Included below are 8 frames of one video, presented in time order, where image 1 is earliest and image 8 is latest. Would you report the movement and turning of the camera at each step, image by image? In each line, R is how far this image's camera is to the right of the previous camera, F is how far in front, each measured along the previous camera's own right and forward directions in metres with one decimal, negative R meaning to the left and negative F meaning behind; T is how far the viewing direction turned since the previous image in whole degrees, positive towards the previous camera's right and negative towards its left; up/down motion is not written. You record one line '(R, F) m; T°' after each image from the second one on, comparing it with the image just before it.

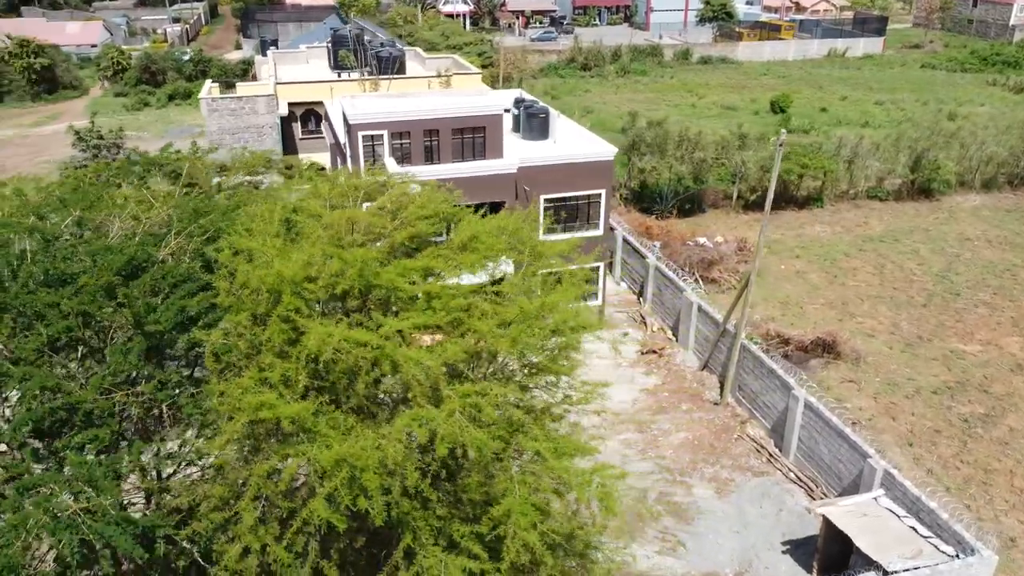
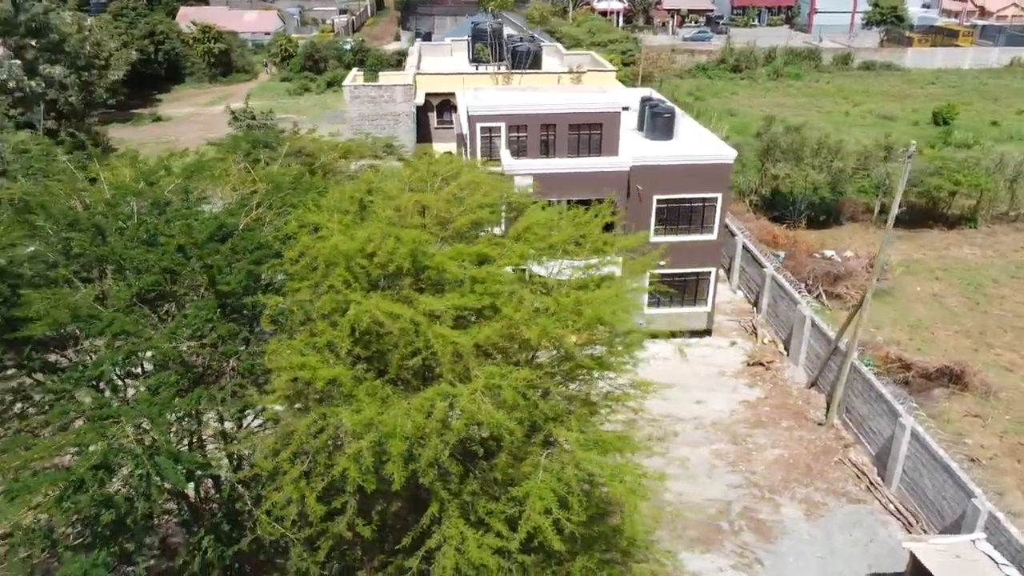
(+1.0, -0.1) m; -10°
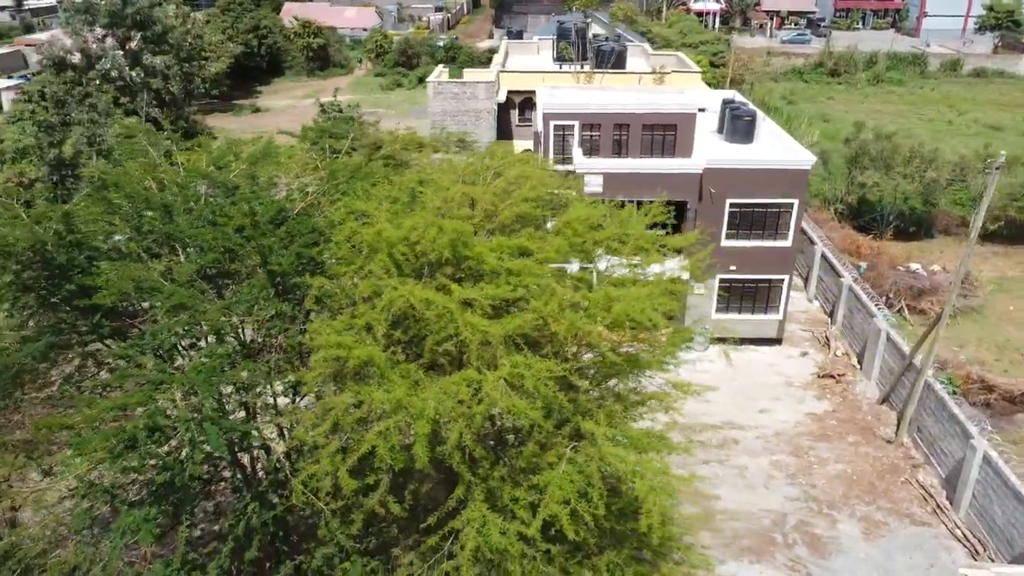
(+0.5, -0.2) m; -6°
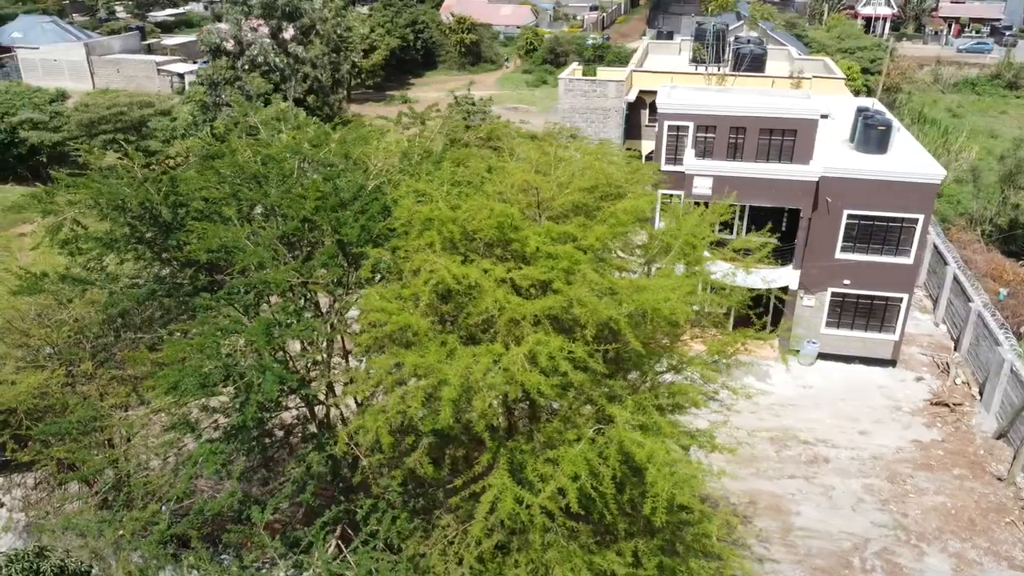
(+1.2, -0.4) m; -10°
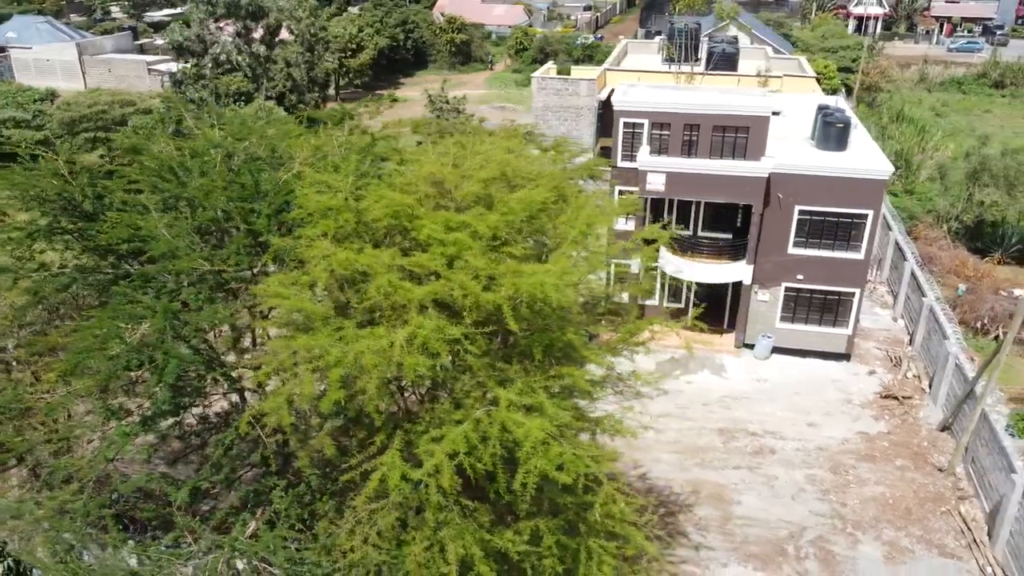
(+1.3, -0.4) m; 0°
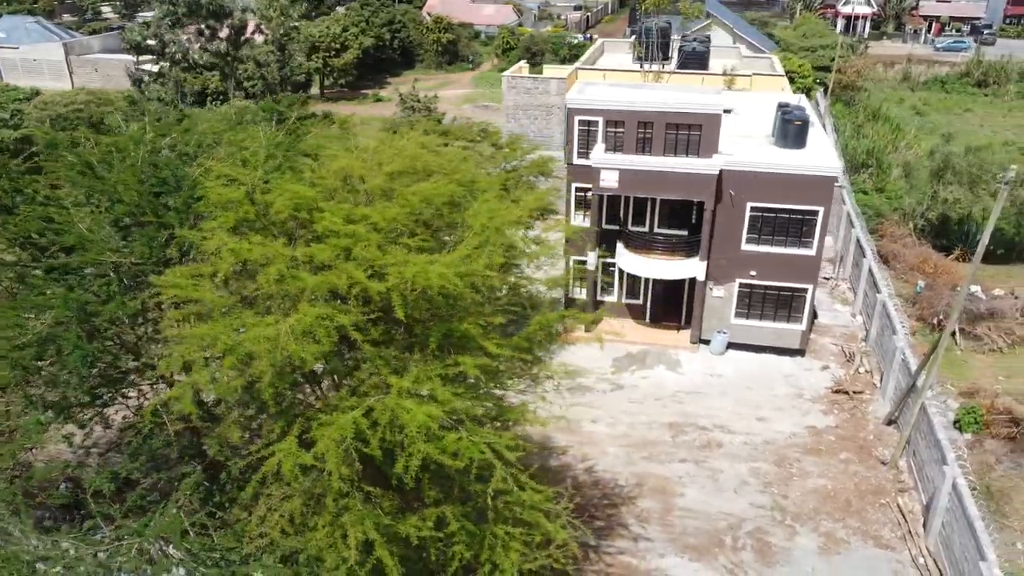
(+1.3, -0.2) m; 0°
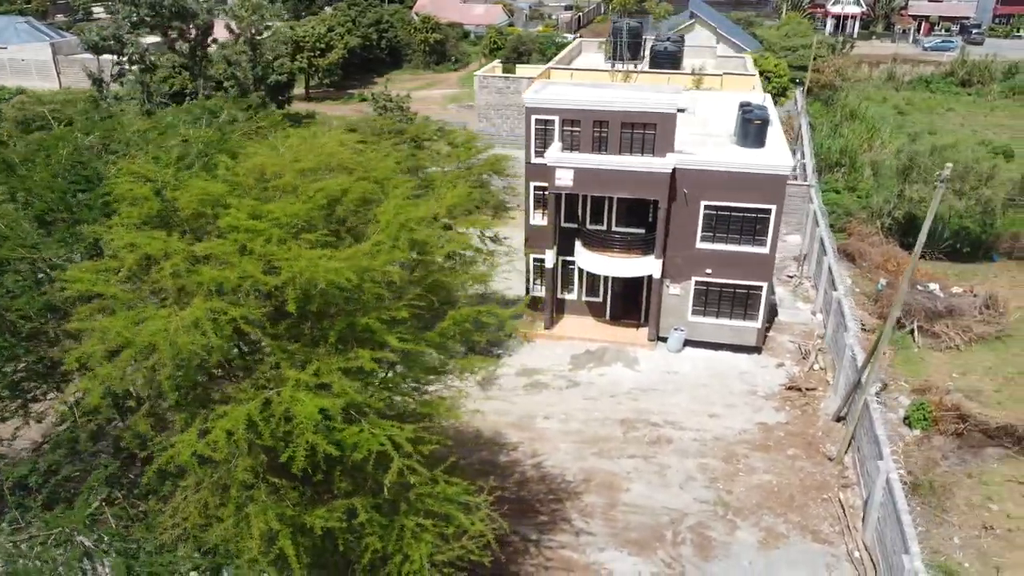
(+1.3, -0.2) m; 0°
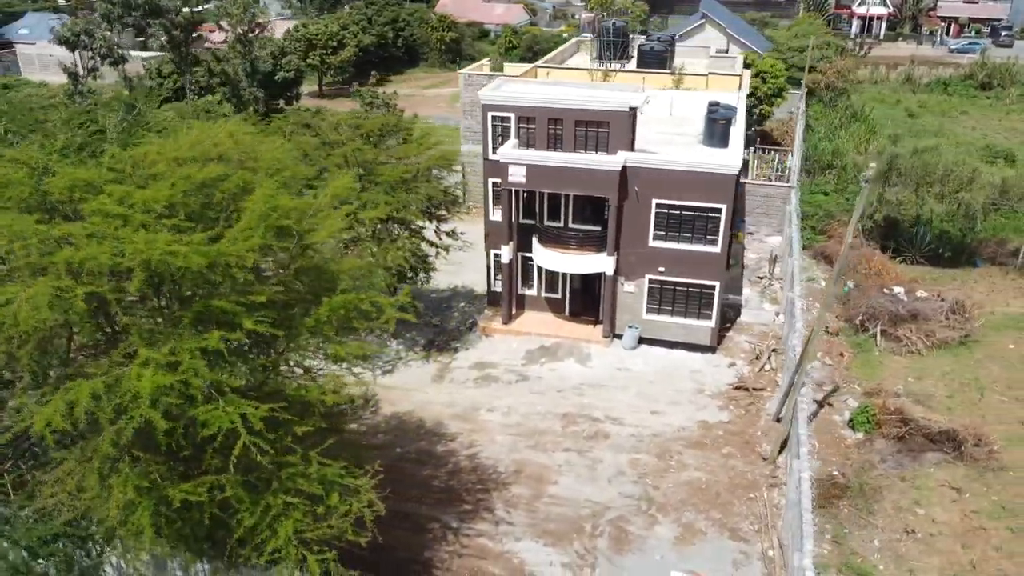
(+2.4, -0.2) m; -3°
